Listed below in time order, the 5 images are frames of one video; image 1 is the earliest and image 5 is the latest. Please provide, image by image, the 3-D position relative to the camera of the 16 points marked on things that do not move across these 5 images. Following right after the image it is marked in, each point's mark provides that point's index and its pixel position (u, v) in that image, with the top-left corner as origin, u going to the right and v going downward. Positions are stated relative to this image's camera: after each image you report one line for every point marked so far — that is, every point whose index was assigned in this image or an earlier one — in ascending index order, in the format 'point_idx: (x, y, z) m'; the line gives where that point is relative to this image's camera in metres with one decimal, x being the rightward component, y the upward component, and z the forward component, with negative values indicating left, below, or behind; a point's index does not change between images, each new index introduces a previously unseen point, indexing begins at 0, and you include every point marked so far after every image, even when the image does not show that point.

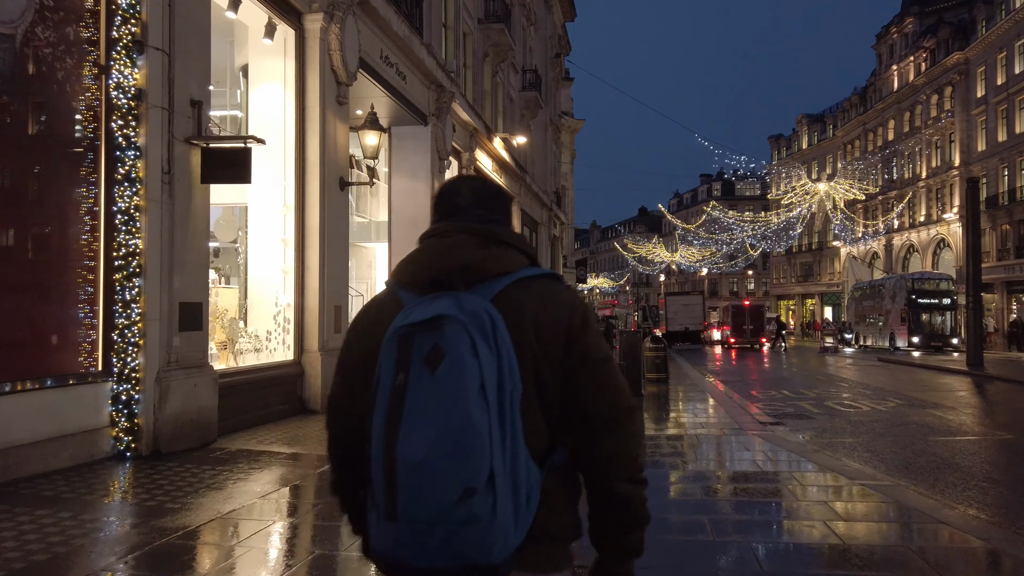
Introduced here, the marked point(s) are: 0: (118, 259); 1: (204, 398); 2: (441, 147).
0: (-3.7, +0.3, +7.2) m
1: (-3.2, -1.2, +8.0) m
2: (-1.6, +3.2, +17.3) m
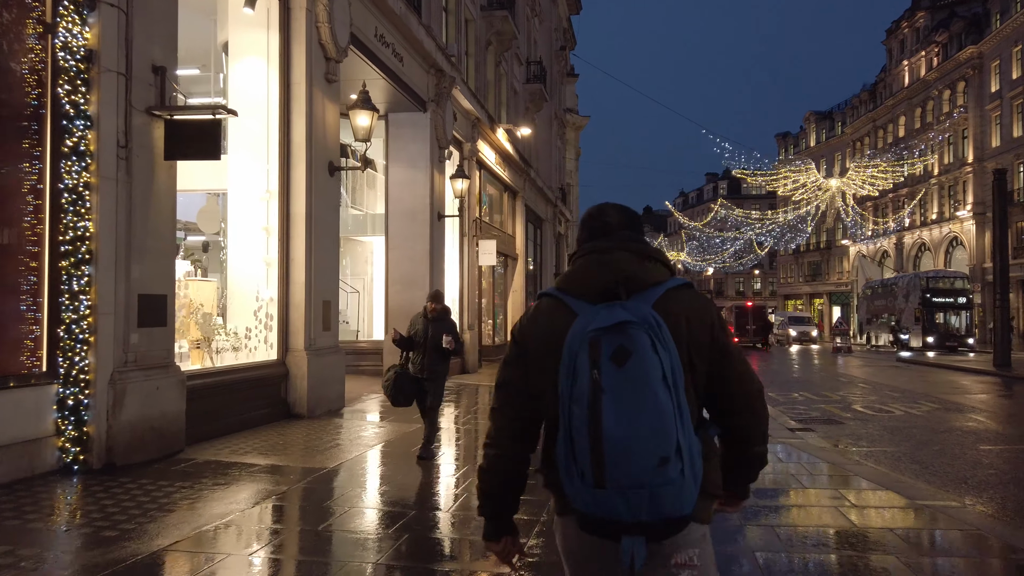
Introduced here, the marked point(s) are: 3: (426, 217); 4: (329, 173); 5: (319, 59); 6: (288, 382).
0: (-3.7, +0.4, +6.2) m
1: (-3.2, -1.1, +7.1) m
2: (-1.5, +3.3, +16.4) m
3: (-1.8, +1.5, +15.8) m
4: (-2.6, +1.6, +10.7) m
5: (-2.6, +3.1, +10.4) m
6: (-2.9, -1.2, +9.8) m
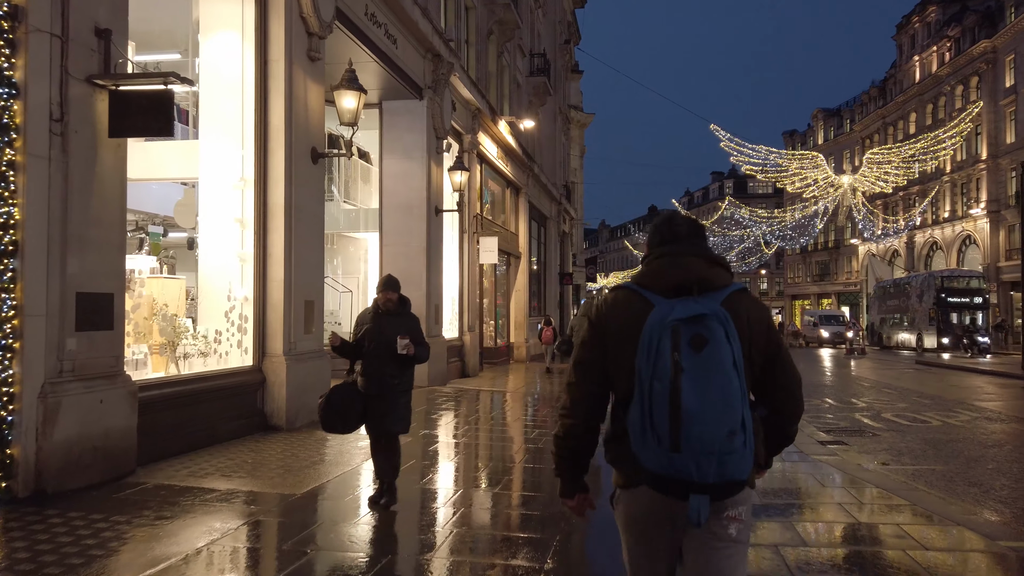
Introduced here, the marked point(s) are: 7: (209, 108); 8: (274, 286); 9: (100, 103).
0: (-3.7, +0.4, +5.3) m
1: (-3.2, -1.0, +6.1) m
2: (-1.5, +3.3, +15.5) m
3: (-1.7, +1.5, +14.8) m
4: (-2.6, +1.6, +9.7) m
5: (-2.6, +3.2, +9.5) m
6: (-2.9, -1.2, +8.8) m
7: (-3.6, +2.1, +9.2) m
8: (-2.8, 0.0, +9.0) m
9: (-3.3, +1.5, +6.1) m
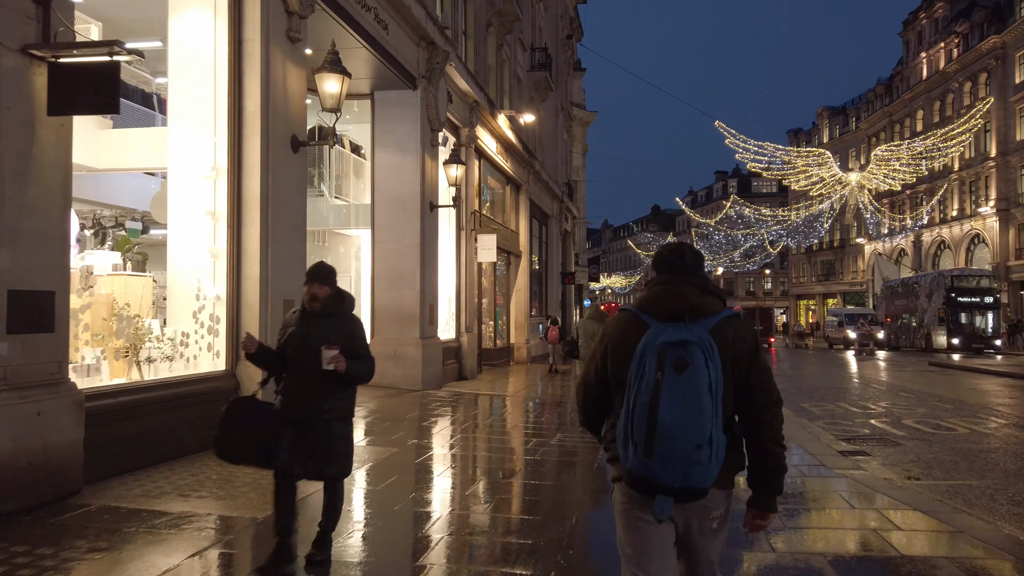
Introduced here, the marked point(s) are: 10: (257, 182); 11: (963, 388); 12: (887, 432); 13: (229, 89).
0: (-3.8, +0.4, +4.6) m
1: (-3.3, -1.0, +5.5) m
2: (-1.5, +3.3, +14.8) m
3: (-1.8, +1.5, +14.2) m
4: (-2.6, +1.7, +9.0) m
5: (-2.7, +3.2, +8.8) m
6: (-2.9, -1.2, +8.2) m
7: (-3.7, +2.1, +8.5) m
8: (-2.9, +0.1, +8.3) m
9: (-3.4, +1.5, +5.4) m
10: (-2.8, +1.1, +8.3) m
11: (+11.2, -2.5, +19.0) m
12: (+5.0, -1.9, +10.1) m
13: (-3.1, +2.2, +8.3) m
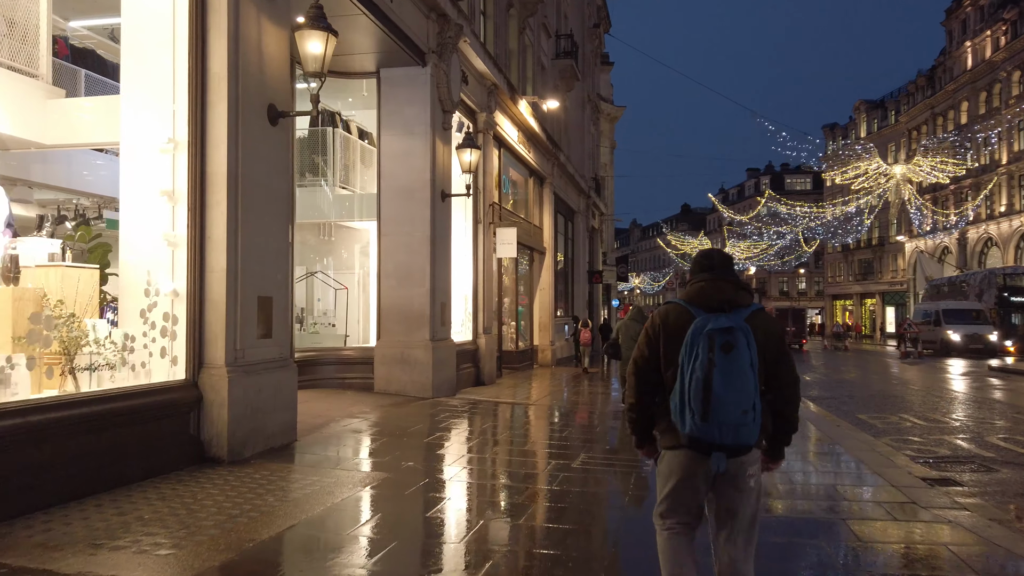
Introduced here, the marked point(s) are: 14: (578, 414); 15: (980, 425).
0: (-3.8, +0.5, +3.4) m
1: (-3.2, -1.0, +4.2) m
2: (-1.2, +3.4, +13.5) m
3: (-1.4, +1.6, +12.8) m
4: (-2.5, +1.7, +7.8) m
5: (-2.5, +3.2, +7.5) m
6: (-2.8, -1.1, +6.9) m
7: (-3.6, +2.2, +7.2) m
8: (-2.8, +0.1, +7.0) m
9: (-3.3, +1.6, +4.2) m
10: (-2.7, +1.2, +7.1) m
11: (+11.8, -2.5, +17.2) m
12: (+5.2, -1.9, +8.6) m
13: (-3.0, +2.2, +7.1) m
14: (+1.1, -2.0, +12.3) m
15: (+6.6, -1.9, +10.7) m
